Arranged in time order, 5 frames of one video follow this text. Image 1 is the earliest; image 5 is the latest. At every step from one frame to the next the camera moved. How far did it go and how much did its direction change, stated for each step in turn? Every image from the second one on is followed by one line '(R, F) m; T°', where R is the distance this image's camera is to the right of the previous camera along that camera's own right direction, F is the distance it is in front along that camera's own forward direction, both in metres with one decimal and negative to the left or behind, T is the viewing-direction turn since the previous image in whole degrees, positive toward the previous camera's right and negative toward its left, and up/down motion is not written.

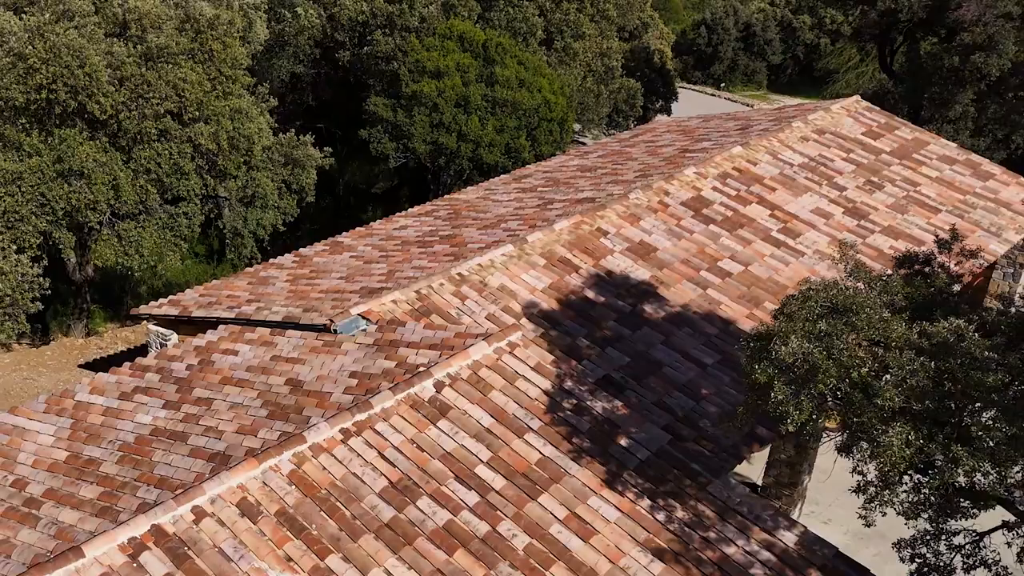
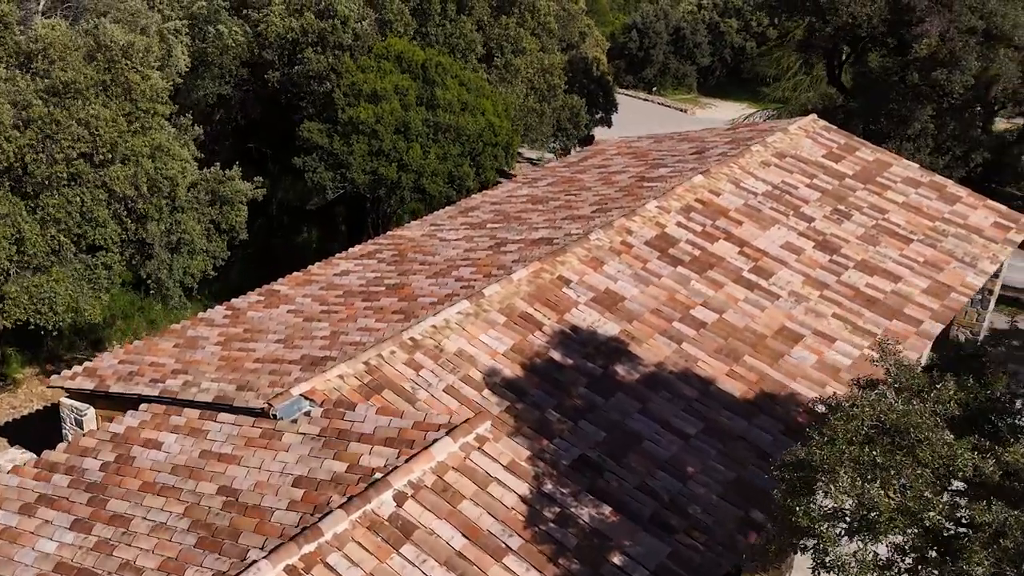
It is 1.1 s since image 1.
(-0.1, +0.7) m; +3°
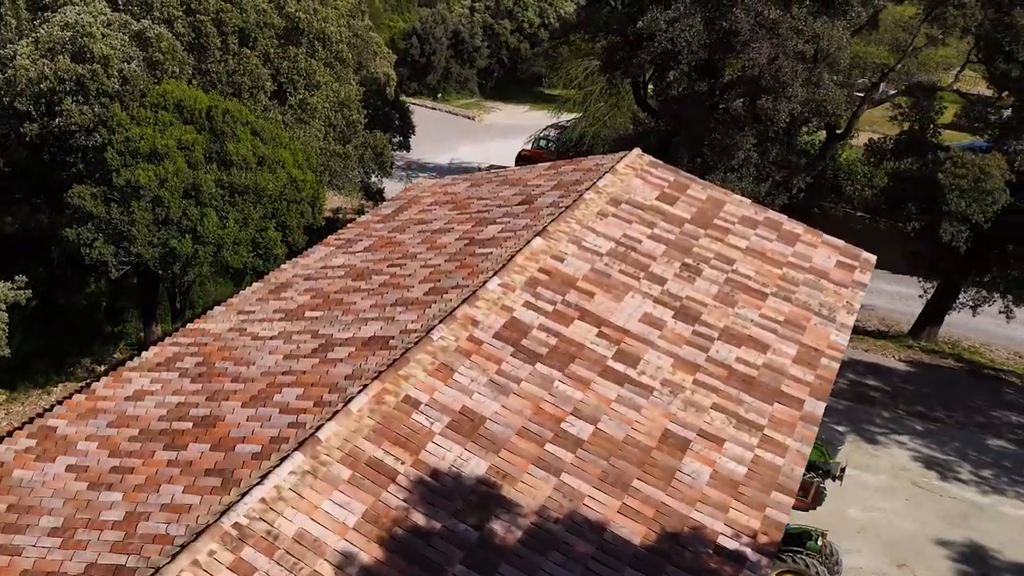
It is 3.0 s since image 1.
(-0.2, +1.4) m; +10°
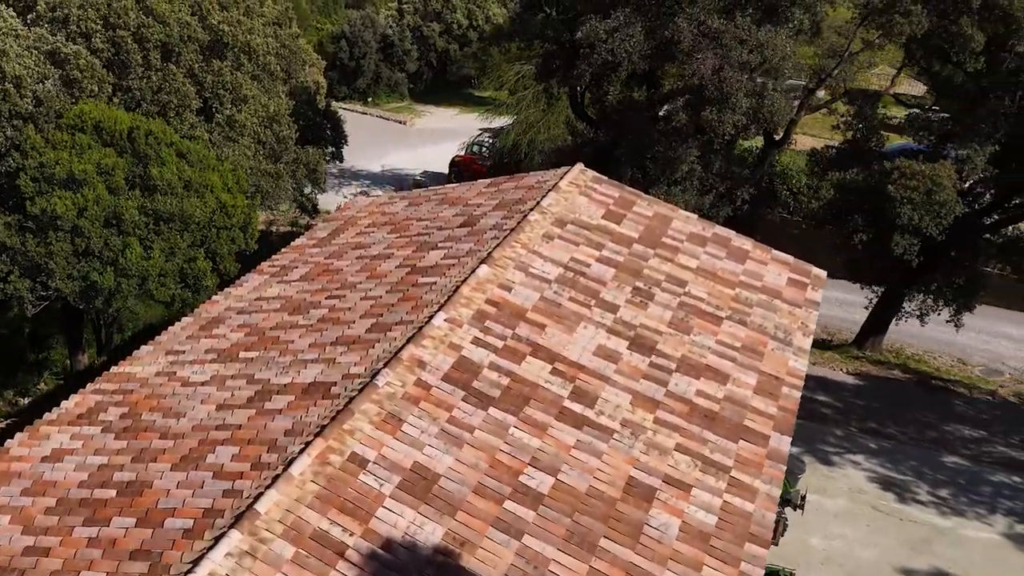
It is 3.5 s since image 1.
(-0.1, +0.5) m; +3°
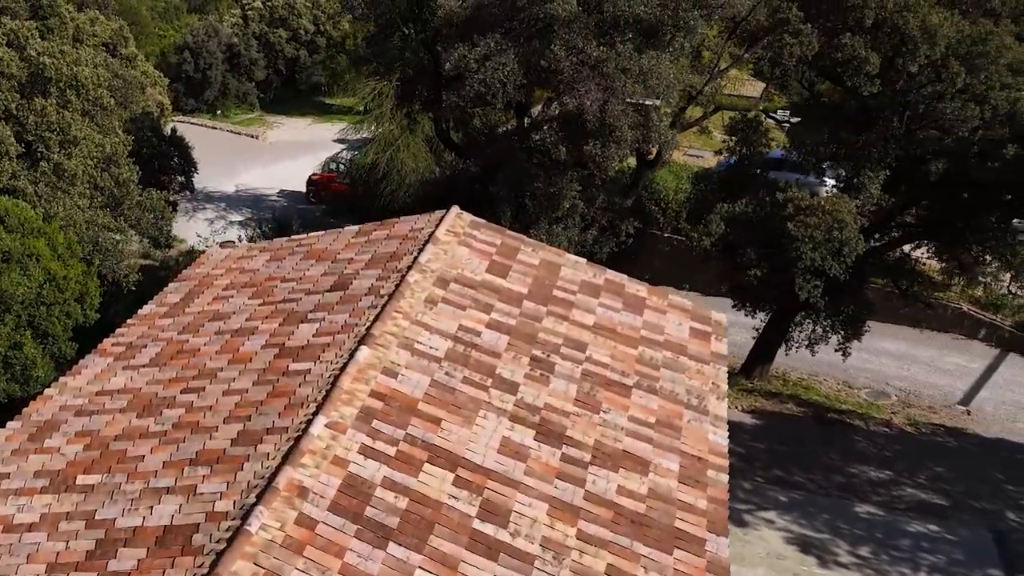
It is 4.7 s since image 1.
(-0.2, +1.1) m; +7°
